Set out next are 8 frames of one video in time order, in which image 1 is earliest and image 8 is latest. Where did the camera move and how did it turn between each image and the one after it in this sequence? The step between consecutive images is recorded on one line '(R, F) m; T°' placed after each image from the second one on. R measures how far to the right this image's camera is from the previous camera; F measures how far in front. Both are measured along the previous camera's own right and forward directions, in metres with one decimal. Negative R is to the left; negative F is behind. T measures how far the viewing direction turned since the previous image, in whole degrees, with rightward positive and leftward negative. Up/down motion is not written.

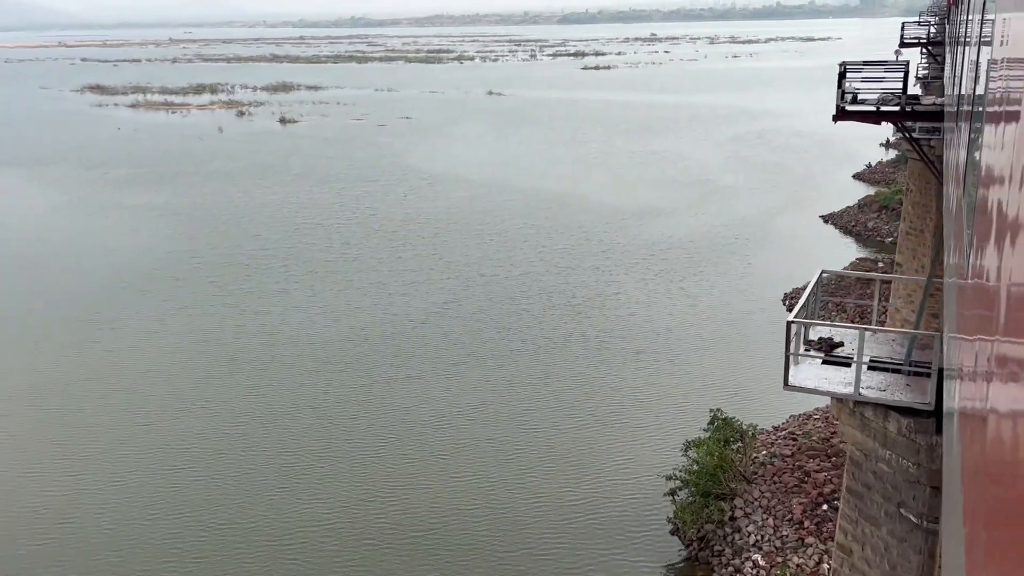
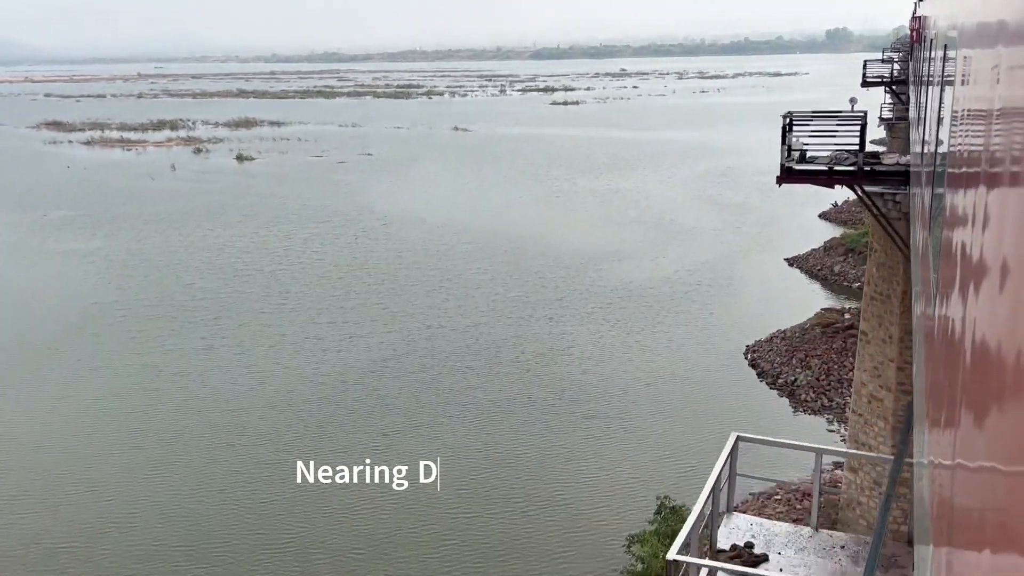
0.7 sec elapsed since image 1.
(+0.6, +1.2) m; +2°
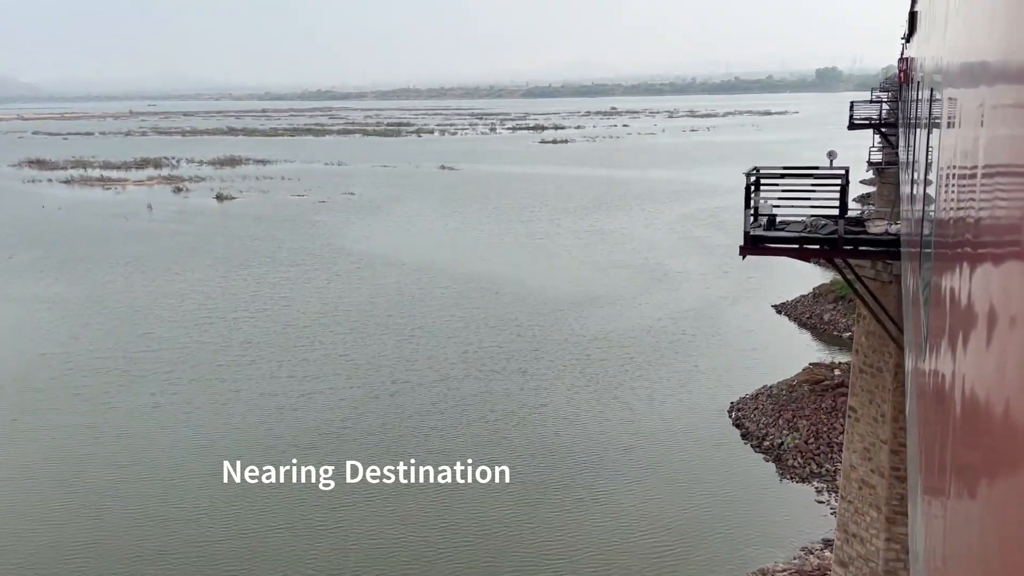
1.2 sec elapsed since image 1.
(+0.5, +1.0) m; 0°
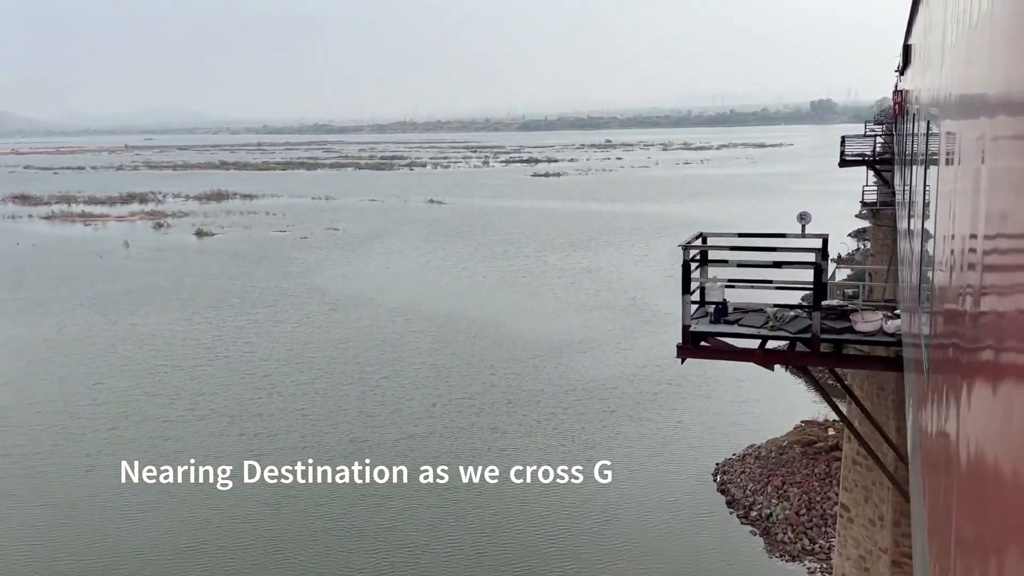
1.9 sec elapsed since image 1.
(+0.6, +1.3) m; 0°
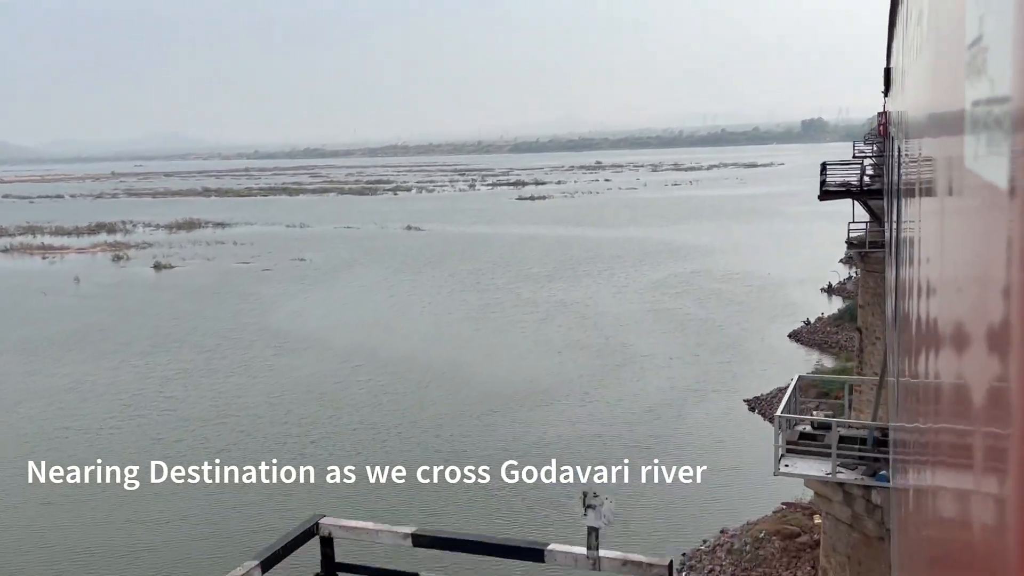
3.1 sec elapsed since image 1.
(+1.1, +2.3) m; 0°
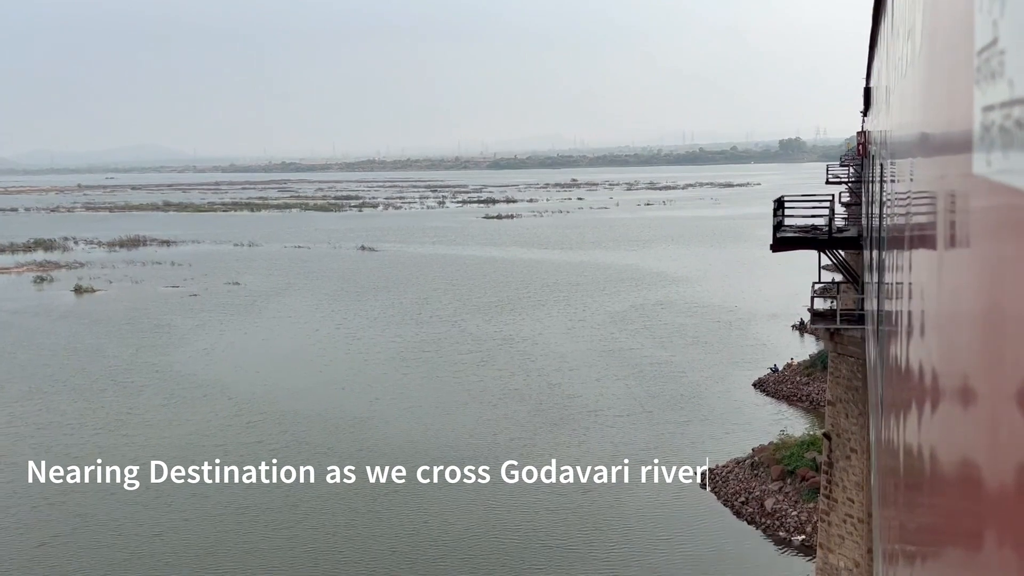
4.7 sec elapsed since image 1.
(+1.4, +3.2) m; +1°
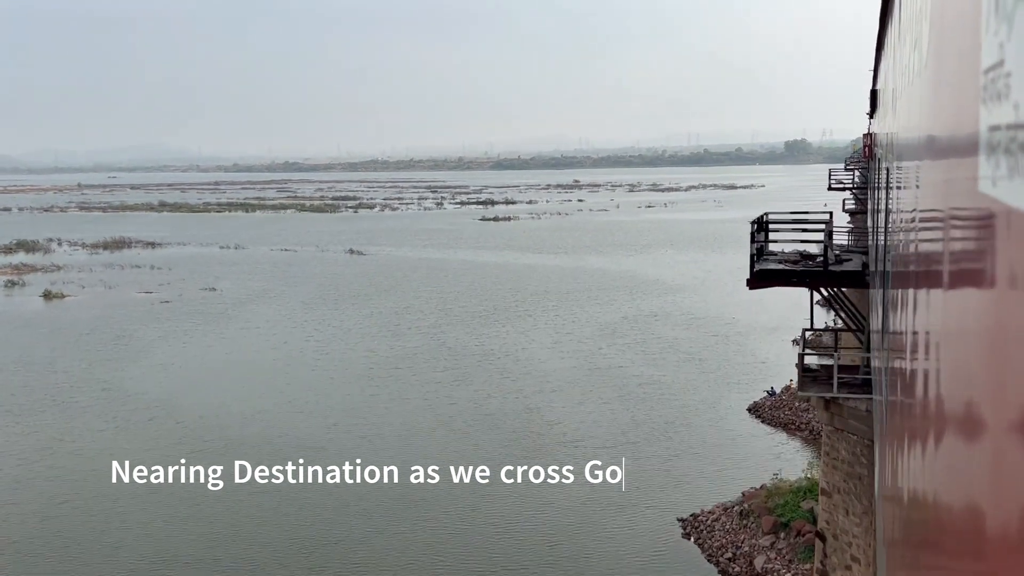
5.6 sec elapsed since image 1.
(+0.8, +1.9) m; 0°
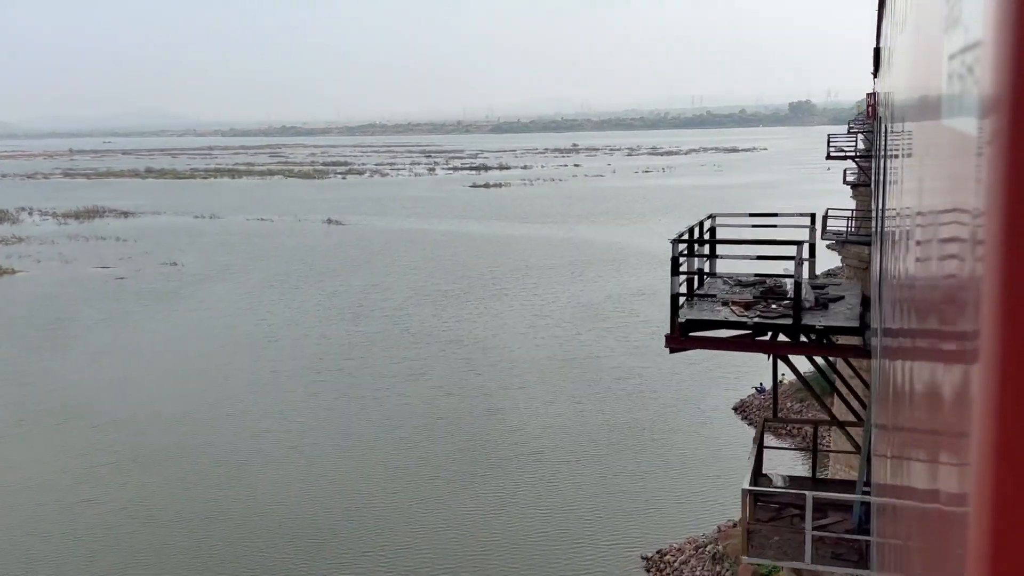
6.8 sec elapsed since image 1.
(+1.0, +2.4) m; 0°
